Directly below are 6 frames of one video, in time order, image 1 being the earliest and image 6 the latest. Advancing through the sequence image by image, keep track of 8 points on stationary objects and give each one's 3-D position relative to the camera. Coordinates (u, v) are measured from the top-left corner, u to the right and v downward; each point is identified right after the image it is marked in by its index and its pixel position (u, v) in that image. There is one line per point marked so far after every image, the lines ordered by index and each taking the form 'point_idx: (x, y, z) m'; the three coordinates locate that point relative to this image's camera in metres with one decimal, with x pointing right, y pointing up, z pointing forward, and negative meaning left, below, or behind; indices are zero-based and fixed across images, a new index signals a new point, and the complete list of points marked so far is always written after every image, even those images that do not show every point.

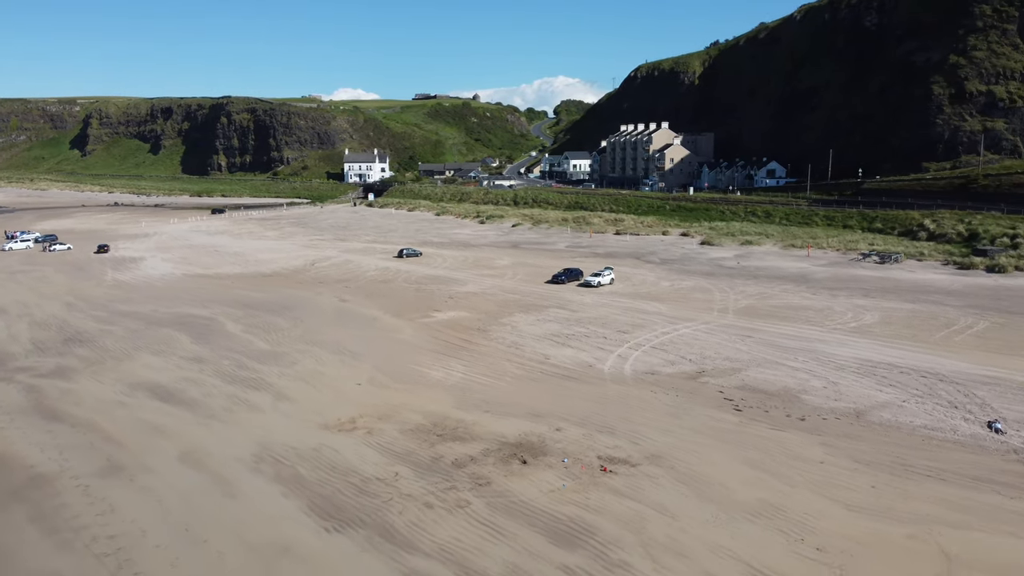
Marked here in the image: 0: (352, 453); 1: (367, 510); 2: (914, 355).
0: (-2.7, -2.8, +14.3) m
1: (-2.1, -3.2, +12.1) m
2: (+9.5, -1.6, +19.9) m
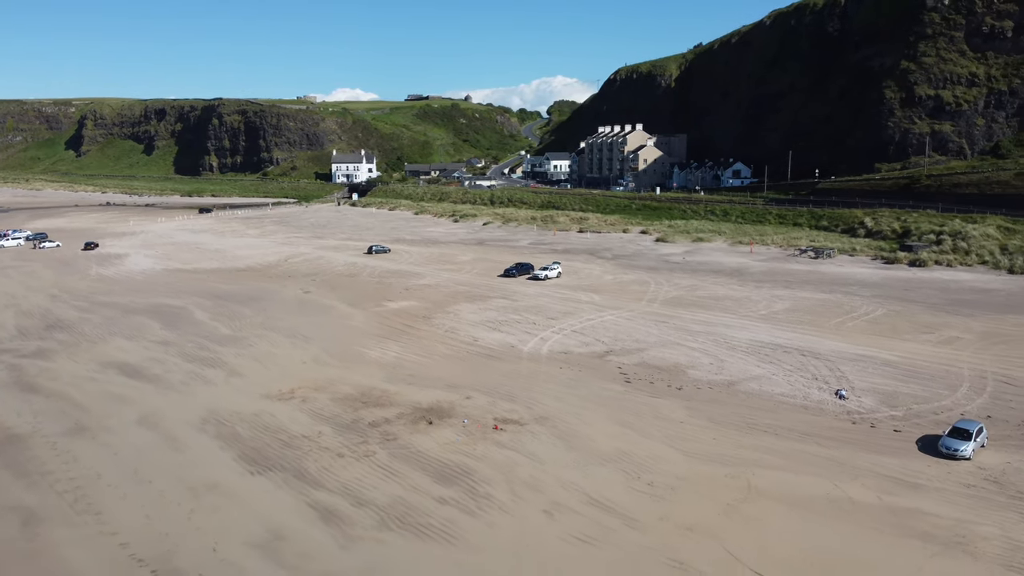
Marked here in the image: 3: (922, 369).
0: (-4.5, -2.5, +16.6) m
1: (-3.8, -2.9, +14.4) m
2: (+7.7, -1.3, +22.3) m
3: (+9.2, -1.8, +18.9) m
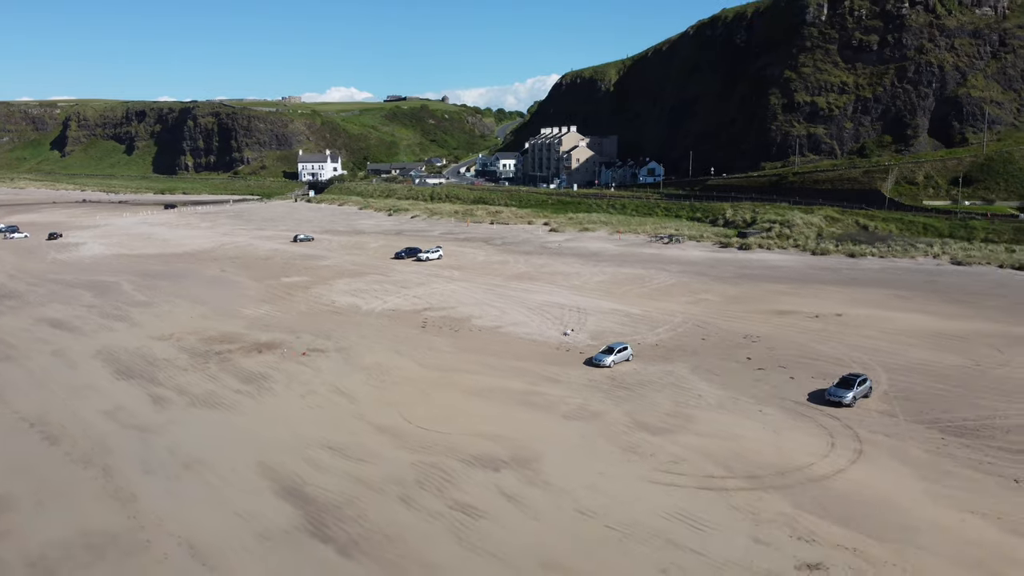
0: (-9.6, -1.6, +22.8) m
1: (-9.0, -2.0, +20.6) m
2: (+2.6, -0.4, +28.5) m
3: (+4.1, -0.9, +25.2) m
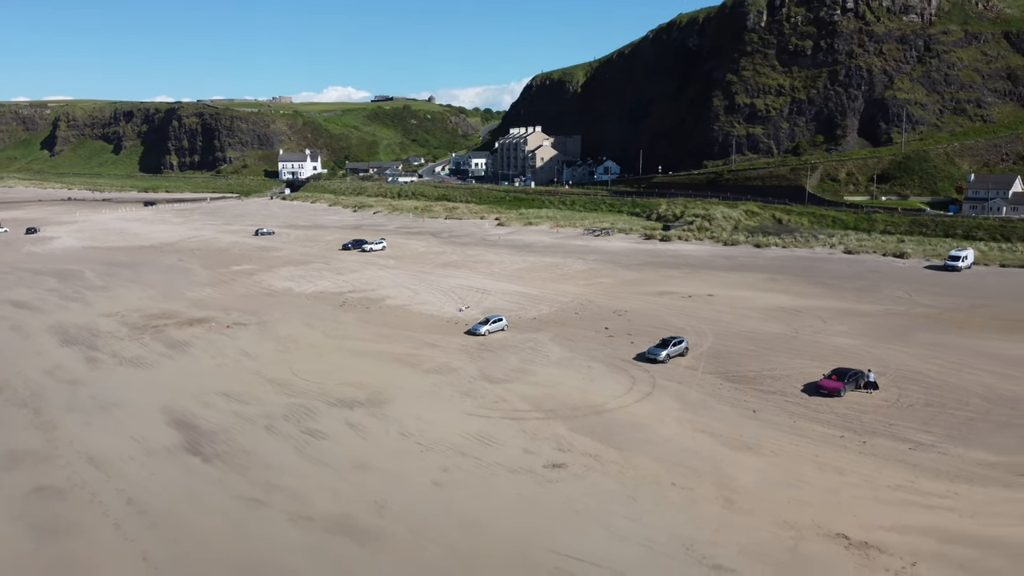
0: (-12.7, -1.1, +26.1) m
1: (-12.0, -1.5, +23.9) m
2: (-0.5, +0.2, +31.8) m
3: (+0.9, -0.3, +28.5) m
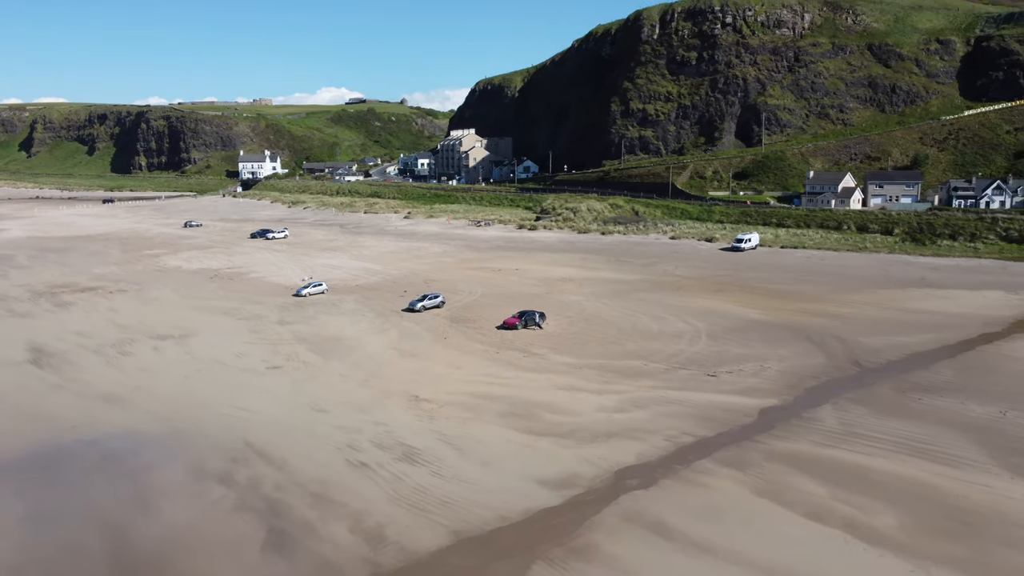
0: (-19.3, -0.1, +32.4) m
1: (-18.6, -0.5, +30.2) m
2: (-7.1, +1.2, +38.2) m
3: (-5.6, +0.7, +34.8) m
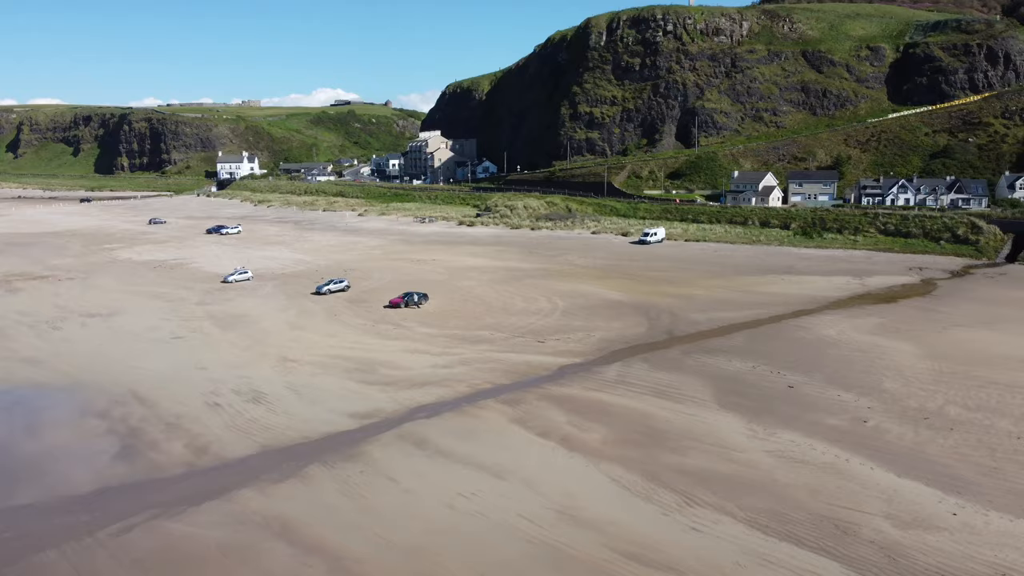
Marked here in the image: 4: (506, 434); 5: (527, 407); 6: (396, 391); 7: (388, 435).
0: (-23.0, +0.4, +35.8) m
1: (-22.3, 0.0, +33.6) m
2: (-10.9, +1.7, +41.6) m
3: (-9.4, +1.2, +38.3) m
4: (-0.1, -2.7, +15.2) m
5: (+0.3, -2.4, +16.7) m
6: (-2.5, -2.2, +18.1) m
7: (-2.3, -2.7, +15.4) m
